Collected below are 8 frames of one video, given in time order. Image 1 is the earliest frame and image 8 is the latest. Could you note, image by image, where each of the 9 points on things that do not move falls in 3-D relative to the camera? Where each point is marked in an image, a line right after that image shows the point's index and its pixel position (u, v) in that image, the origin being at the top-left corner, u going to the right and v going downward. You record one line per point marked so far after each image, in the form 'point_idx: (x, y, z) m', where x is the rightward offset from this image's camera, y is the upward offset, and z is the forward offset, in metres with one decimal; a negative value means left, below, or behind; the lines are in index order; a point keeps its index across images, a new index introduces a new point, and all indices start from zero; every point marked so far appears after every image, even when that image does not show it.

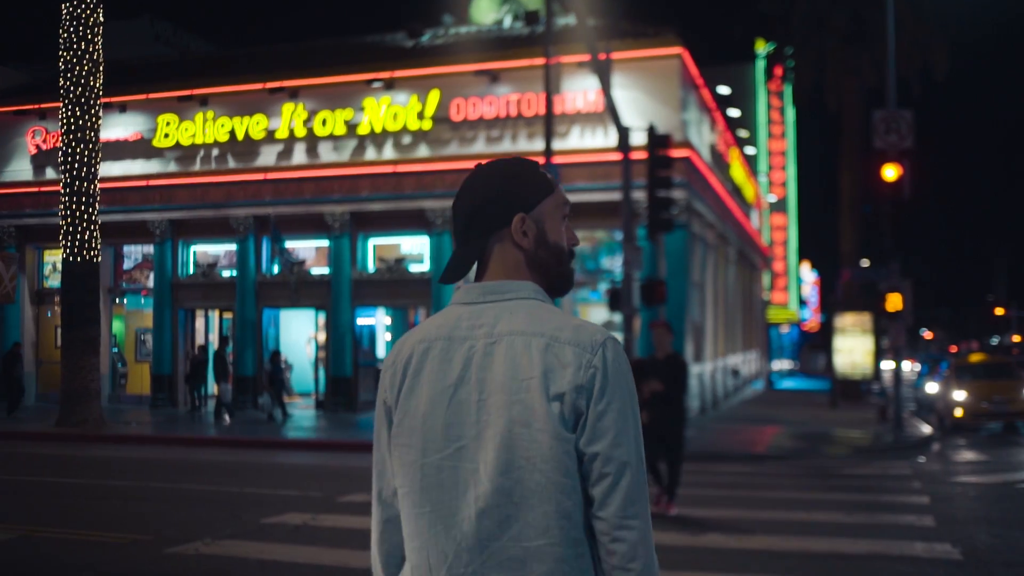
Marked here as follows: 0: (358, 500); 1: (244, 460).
0: (-1.7, -2.3, +11.8) m
1: (-4.4, -2.8, +17.8) m
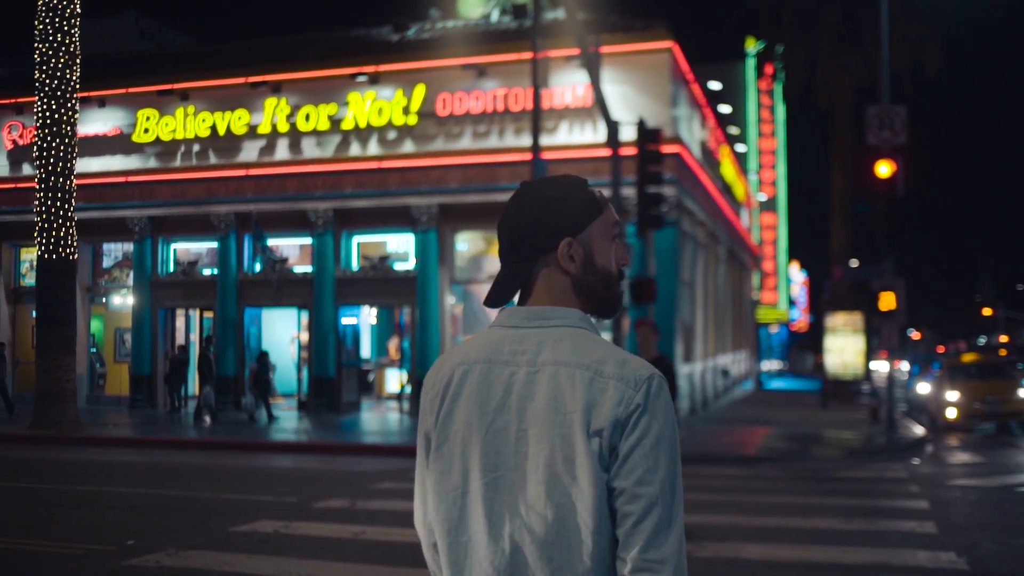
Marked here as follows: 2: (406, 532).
0: (-1.8, -2.3, +11.3) m
1: (-4.6, -2.8, +17.2) m
2: (-1.0, -2.2, +9.7) m
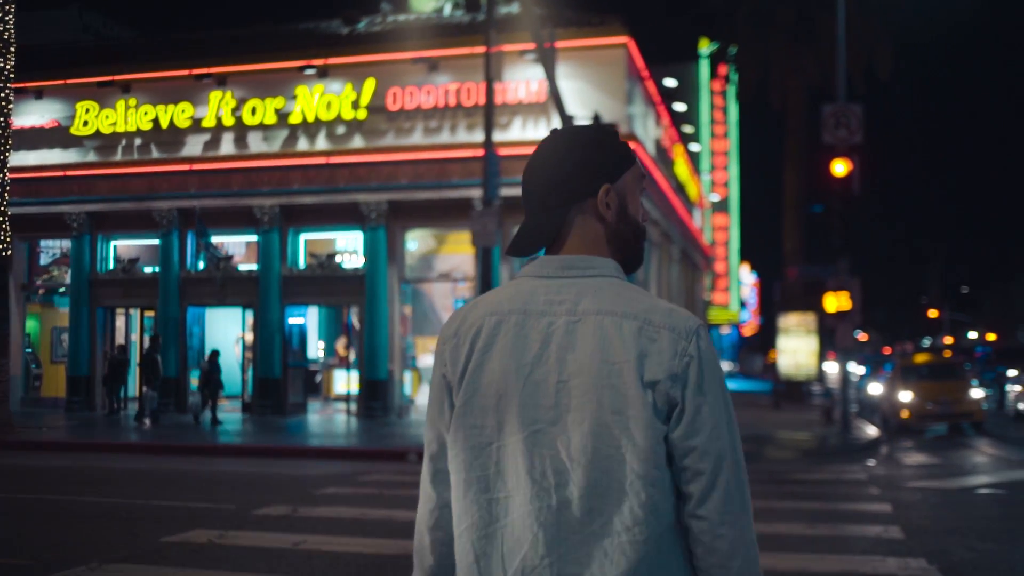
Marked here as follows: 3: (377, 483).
0: (-2.3, -2.2, +10.7) m
1: (-5.3, -2.7, +16.5) m
2: (-1.4, -2.1, +9.1) m
3: (-1.8, -2.5, +14.0) m
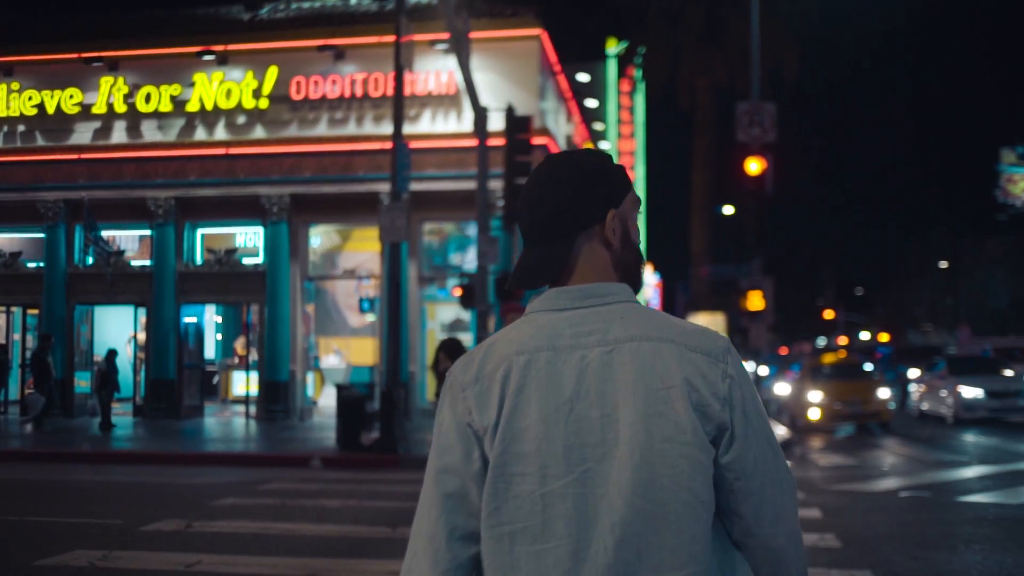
0: (-3.1, -2.2, +9.8) m
1: (-6.6, -2.7, +15.3) m
2: (-2.0, -2.1, +8.3) m
3: (-2.8, -2.5, +13.1) m
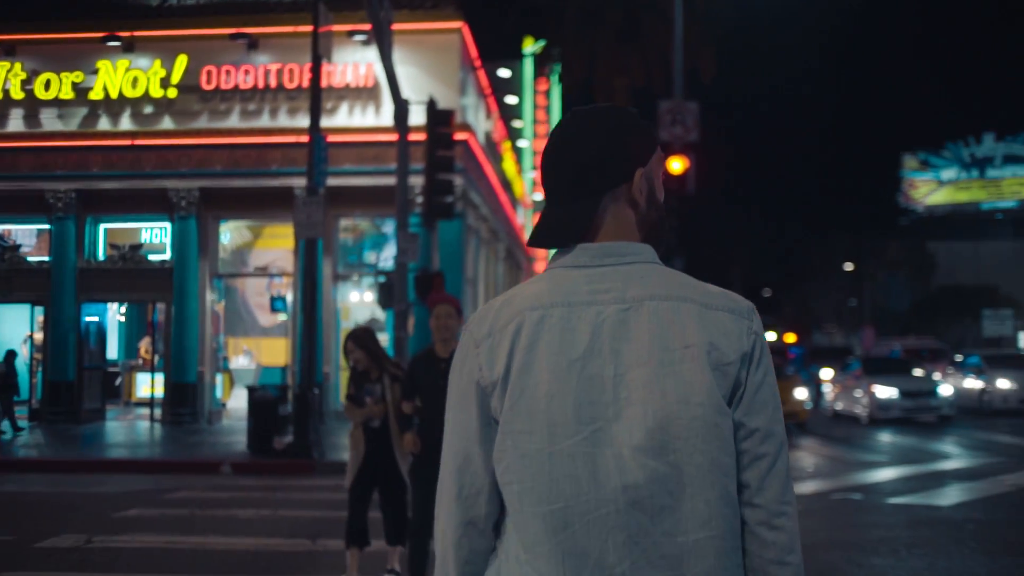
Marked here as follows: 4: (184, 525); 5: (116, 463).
0: (-3.7, -2.1, +9.0) m
1: (-7.7, -2.6, +14.2) m
2: (-2.5, -2.0, +7.6) m
3: (-3.7, -2.4, +12.3) m
4: (-3.2, -2.3, +10.4) m
5: (-6.2, -2.7, +17.1) m
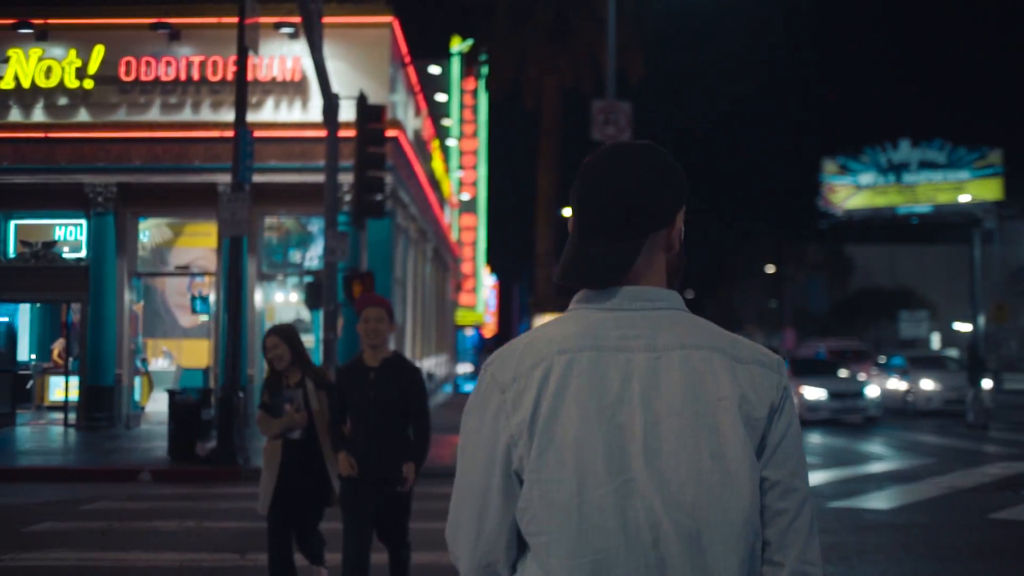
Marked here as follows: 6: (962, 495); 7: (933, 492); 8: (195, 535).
0: (-4.2, -2.1, +8.4) m
1: (-8.5, -2.6, +13.3) m
2: (-2.8, -2.0, +7.1) m
3: (-4.4, -2.4, +11.7) m
4: (-3.7, -2.3, +9.8) m
5: (-7.2, -2.7, +16.2) m
6: (+5.3, -2.4, +12.8) m
7: (+5.1, -2.5, +13.2) m
8: (-3.0, -2.3, +10.2) m
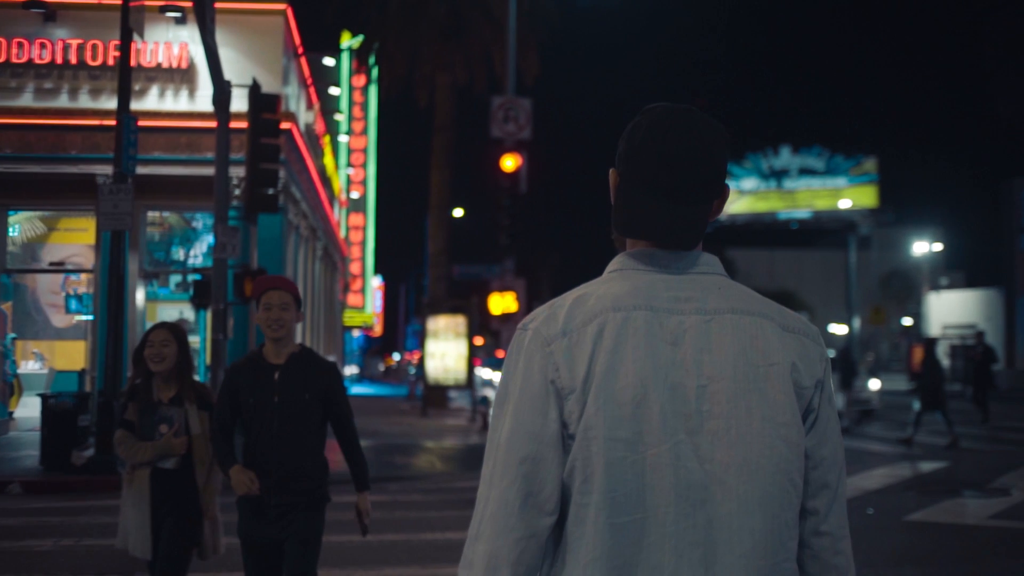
0: (-4.7, -2.1, +7.4) m
1: (-9.5, -2.5, +11.8) m
2: (-3.3, -2.0, +6.2) m
3: (-5.3, -2.4, +10.6) m
4: (-4.4, -2.2, +8.9) m
5: (-8.6, -2.7, +14.9) m
6: (+4.2, -2.5, +12.7) m
7: (+4.0, -2.5, +13.2) m
8: (-3.7, -2.3, +9.3) m
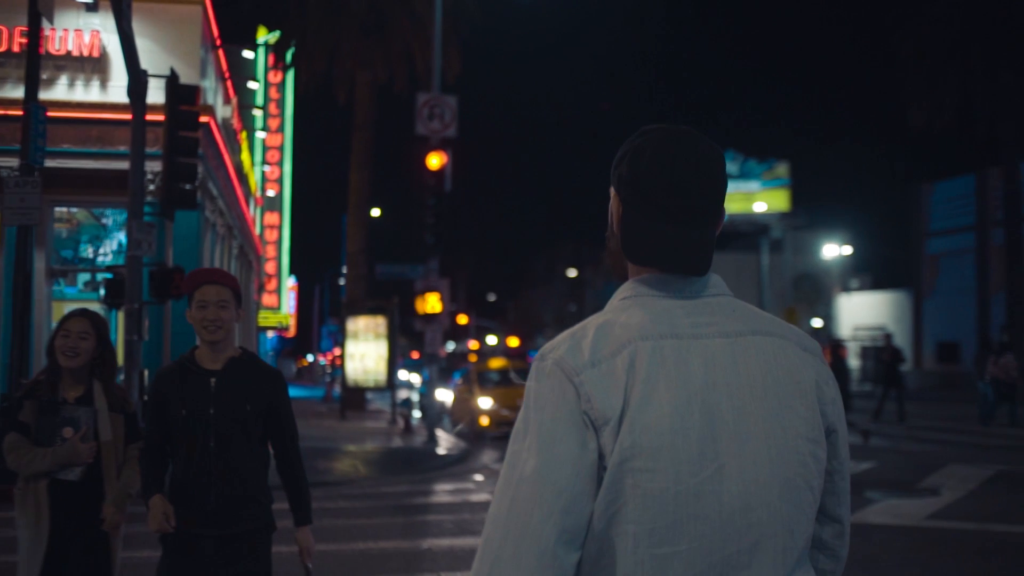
0: (-5.1, -2.0, +6.7) m
1: (-10.2, -2.5, +10.7) m
2: (-3.5, -2.0, +5.6) m
3: (-5.9, -2.4, +9.9) m
4: (-4.9, -2.2, +8.2) m
5: (-9.5, -2.6, +13.8) m
6: (+3.4, -2.5, +12.7) m
7: (+3.2, -2.5, +13.2) m
8: (-4.2, -2.3, +8.6) m
